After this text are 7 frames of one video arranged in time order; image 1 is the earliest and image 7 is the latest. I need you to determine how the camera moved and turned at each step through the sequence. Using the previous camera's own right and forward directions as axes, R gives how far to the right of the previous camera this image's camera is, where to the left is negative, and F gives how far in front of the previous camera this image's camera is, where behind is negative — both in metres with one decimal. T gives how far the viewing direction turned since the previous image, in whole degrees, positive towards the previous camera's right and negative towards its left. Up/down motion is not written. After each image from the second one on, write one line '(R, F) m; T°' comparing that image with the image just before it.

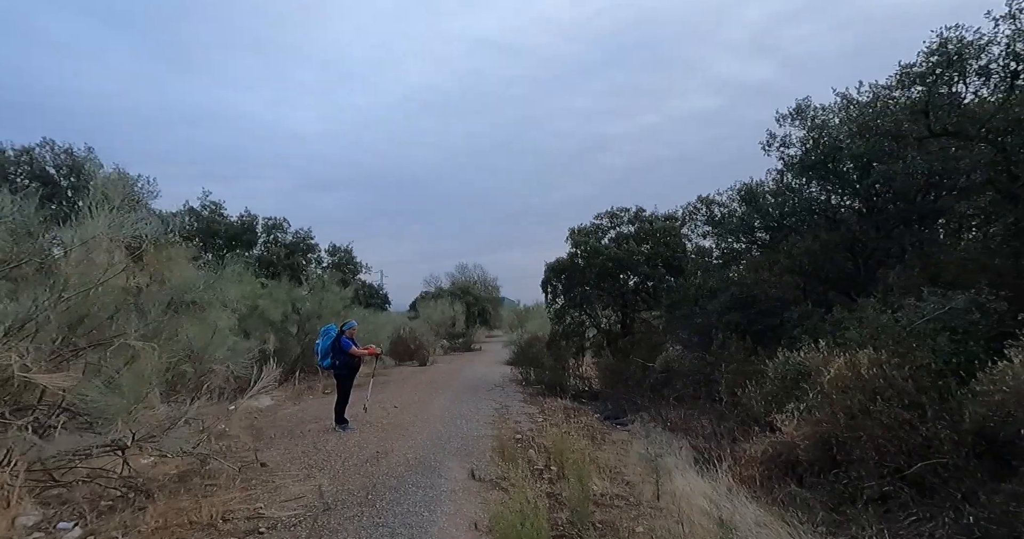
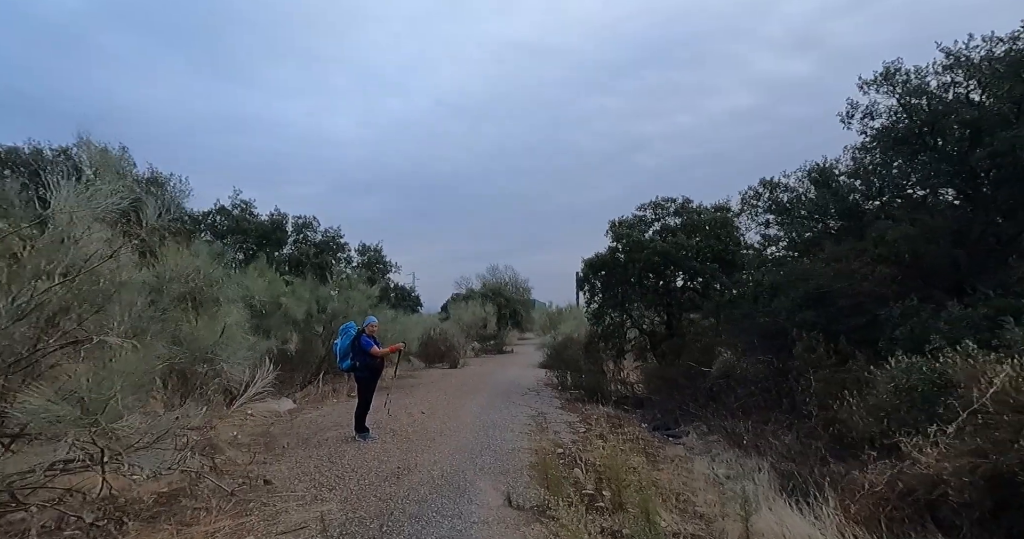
(-0.1, +1.0) m; -3°
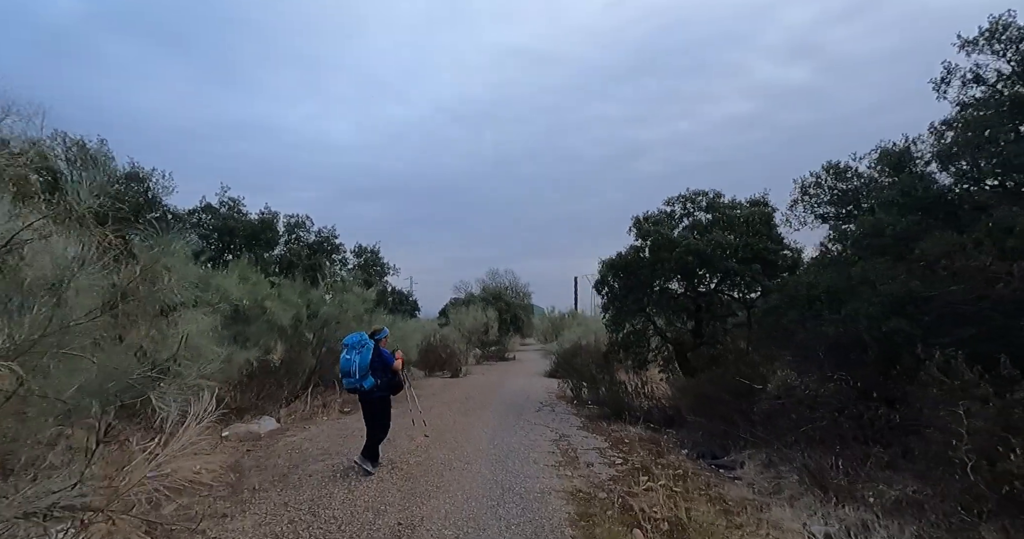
(-0.3, +1.4) m; 0°
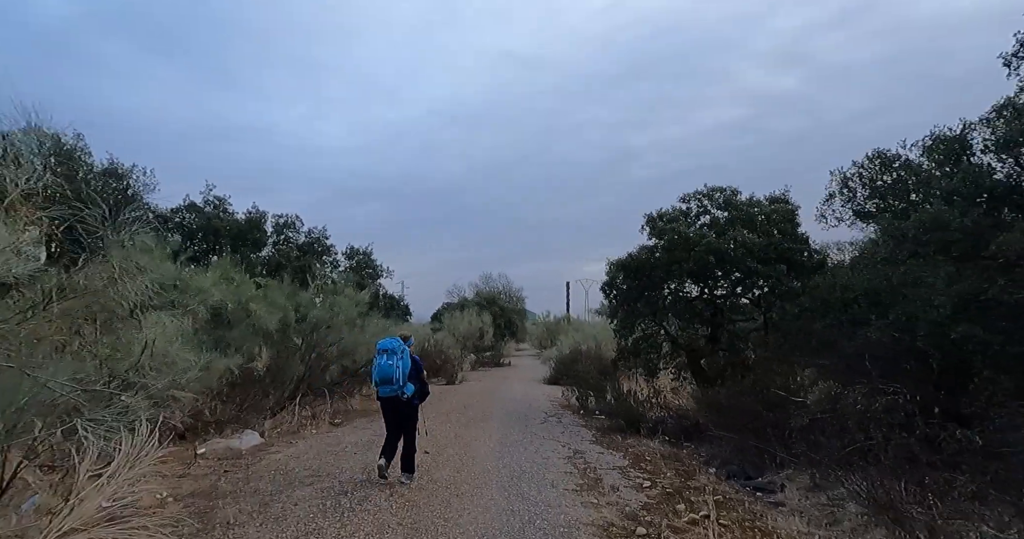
(-0.3, +0.8) m; +1°
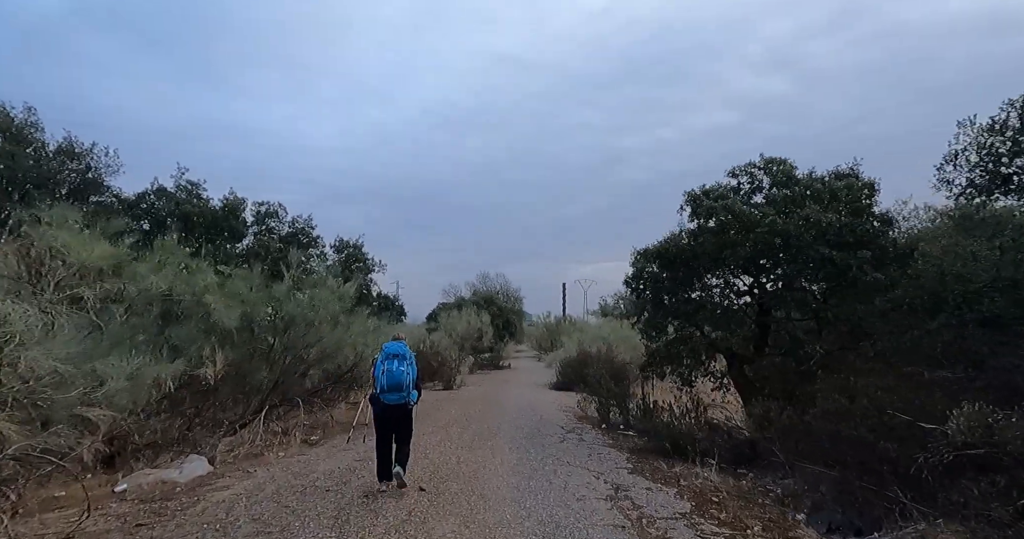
(-0.3, +2.0) m; 0°
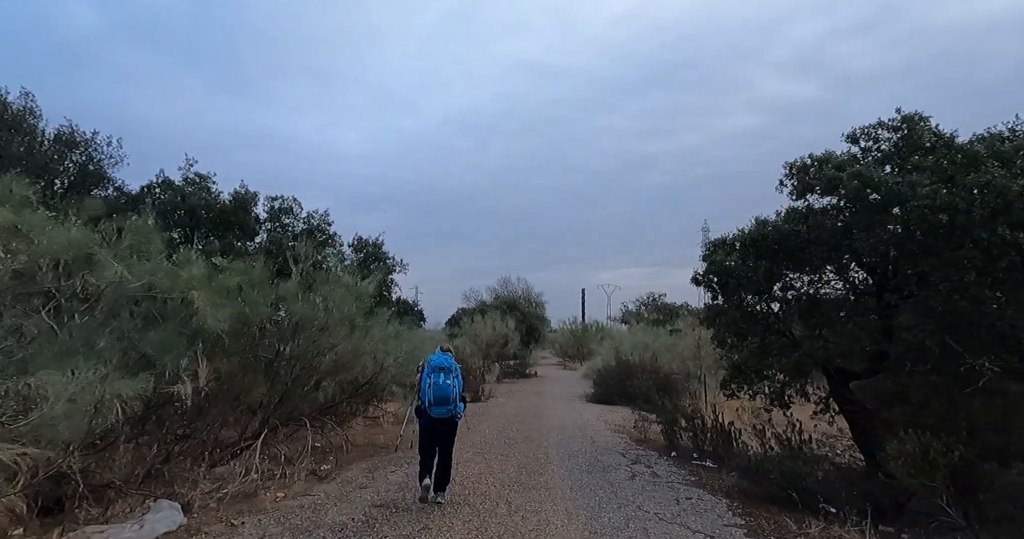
(-0.6, +1.9) m; -2°
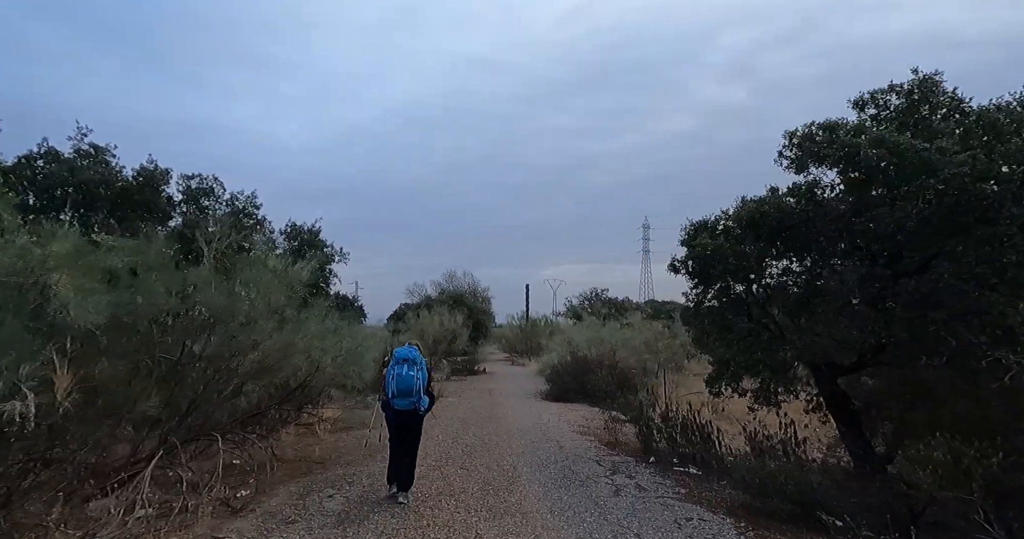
(-0.2, +1.3) m; +6°
